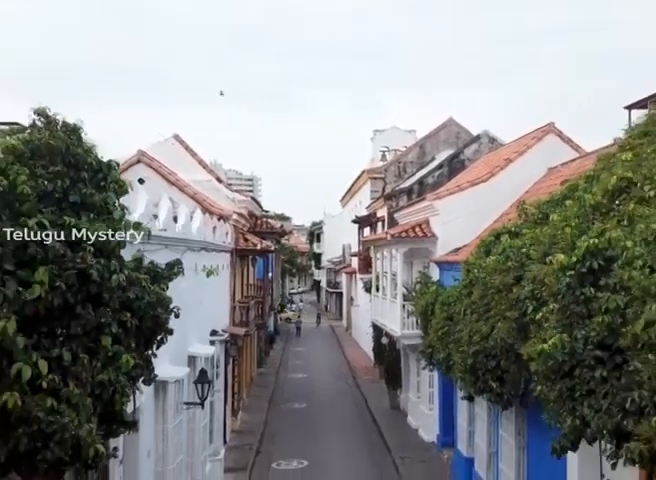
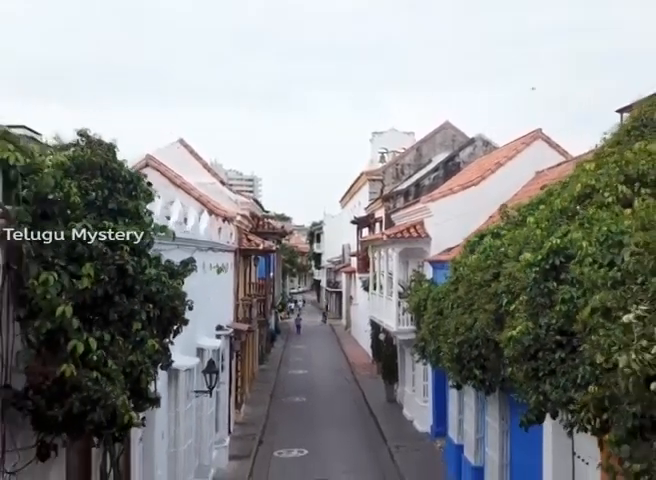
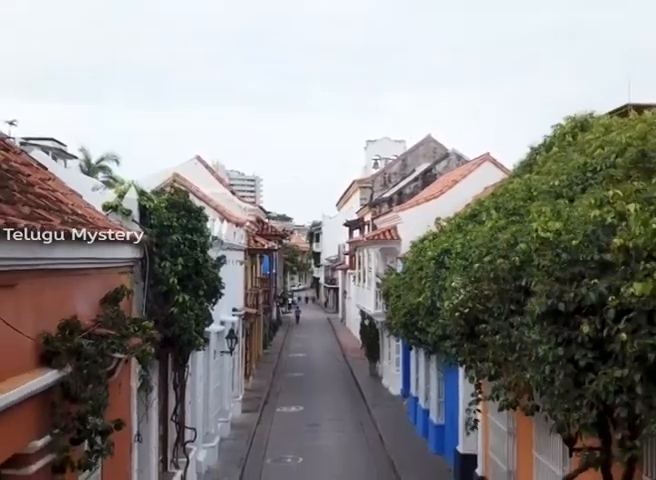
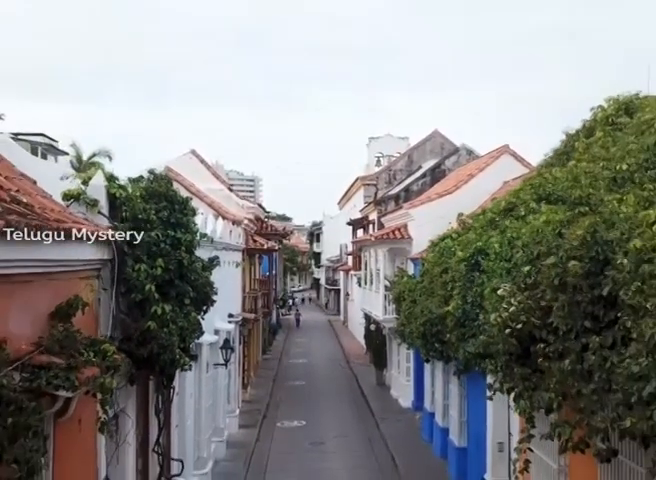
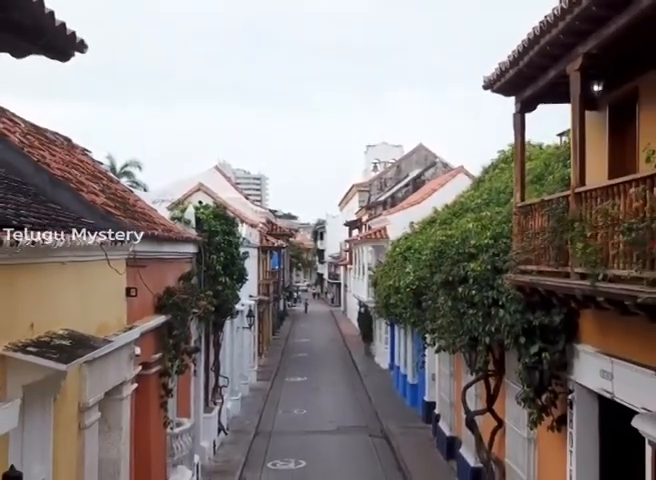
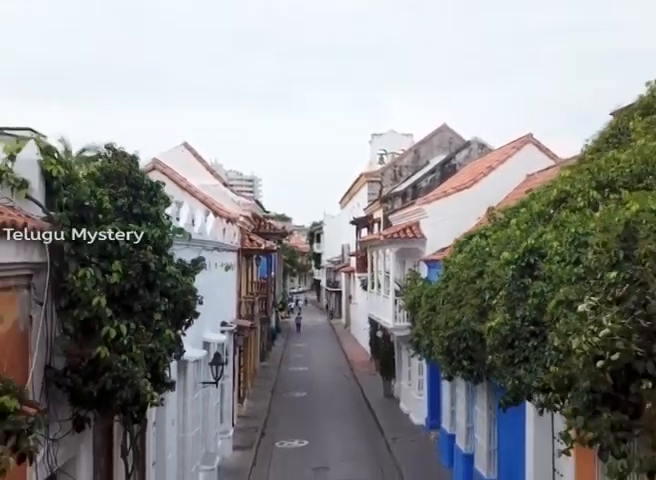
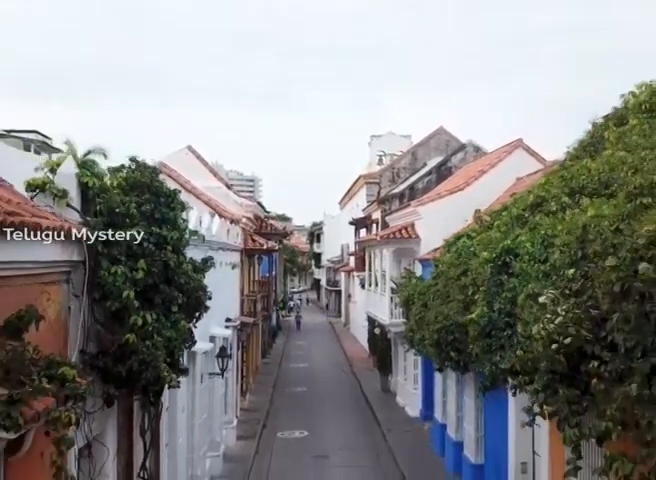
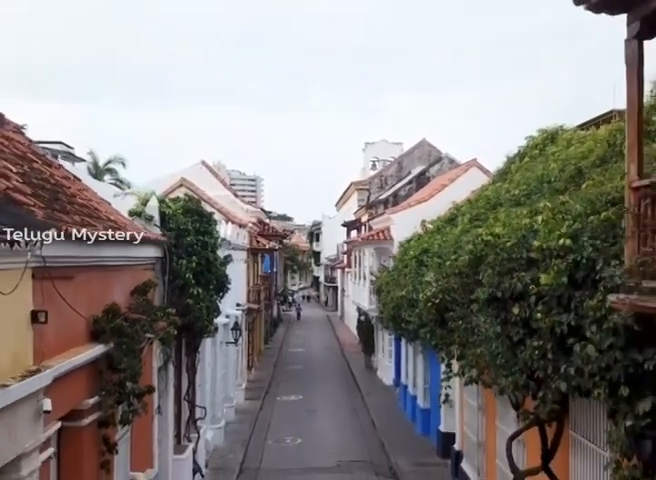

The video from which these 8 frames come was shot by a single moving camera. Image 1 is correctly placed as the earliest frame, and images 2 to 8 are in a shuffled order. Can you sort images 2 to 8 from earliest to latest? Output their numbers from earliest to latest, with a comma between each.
2, 6, 7, 4, 3, 8, 5
